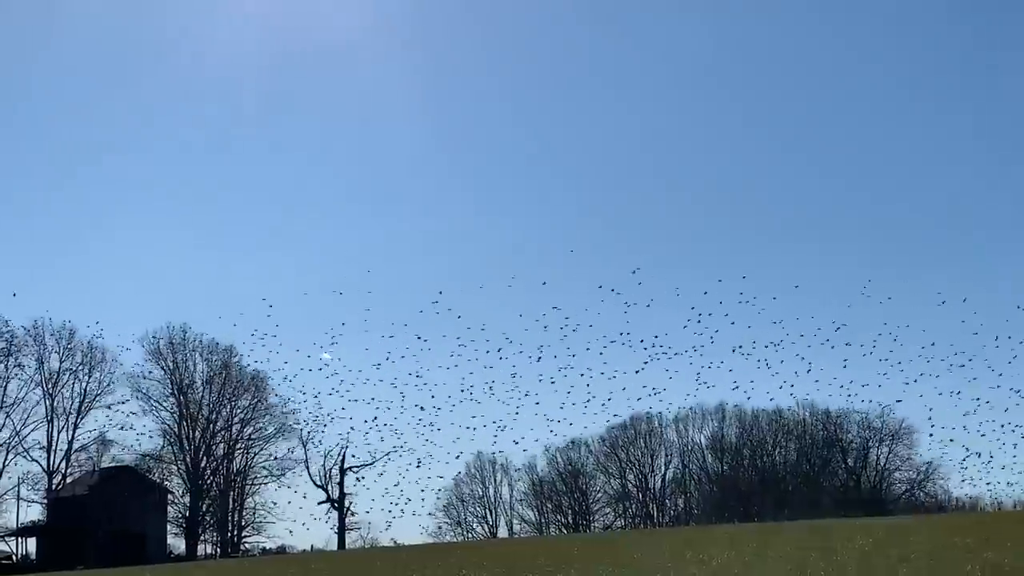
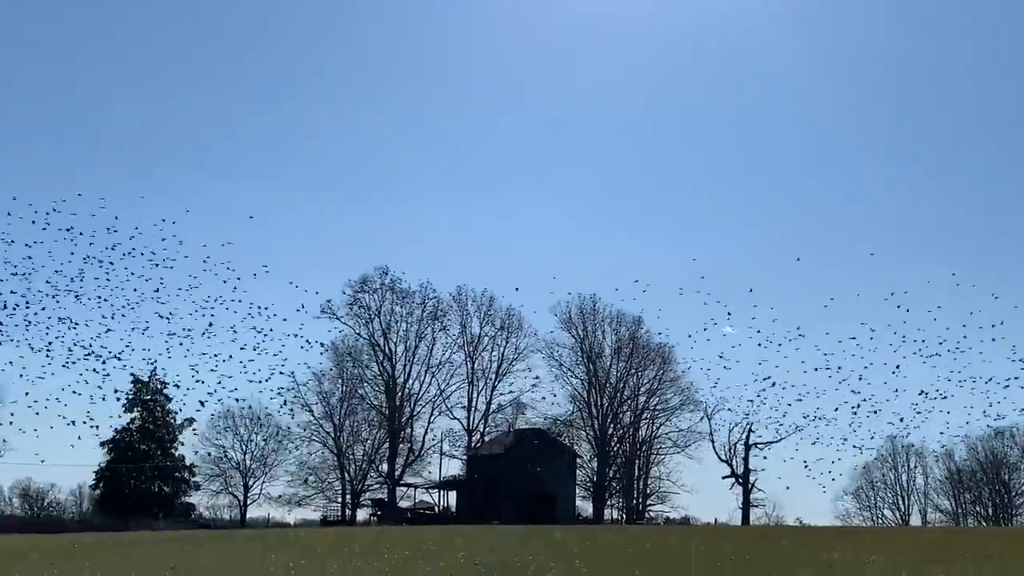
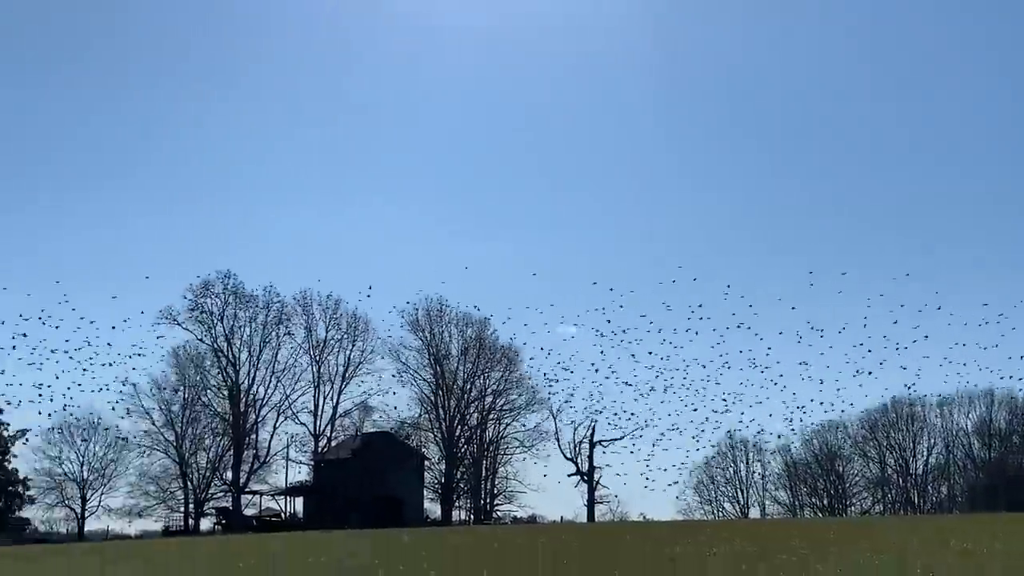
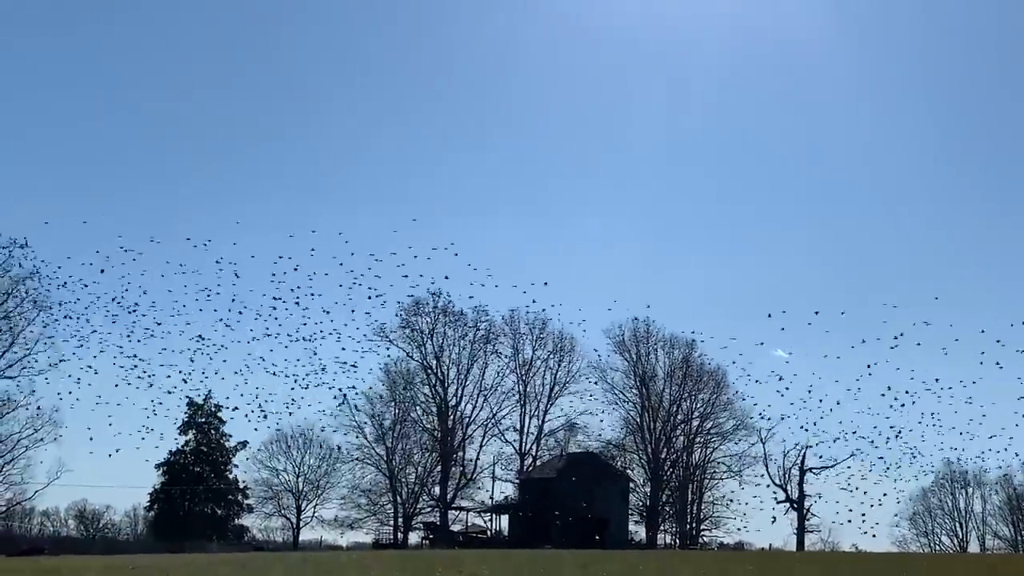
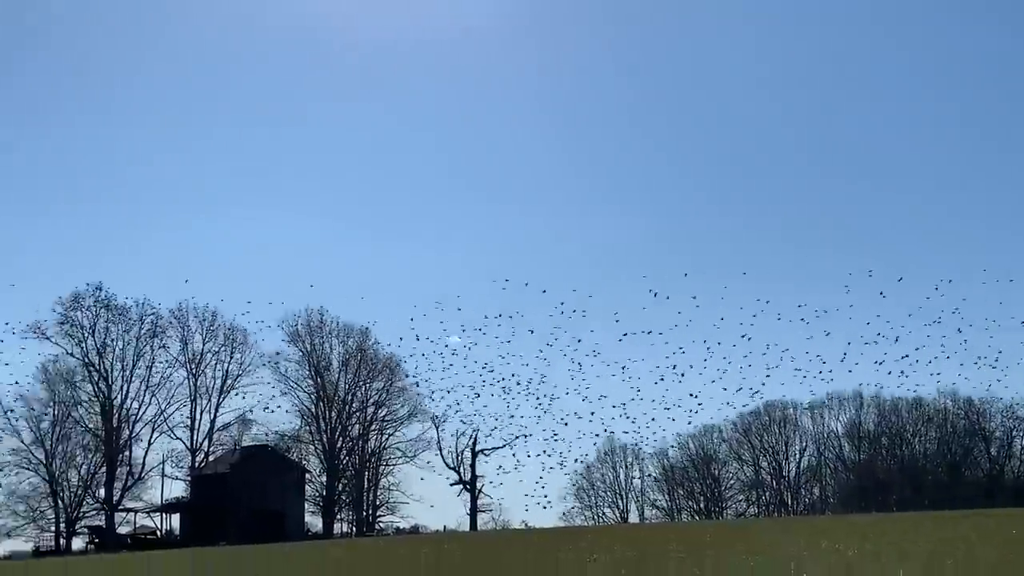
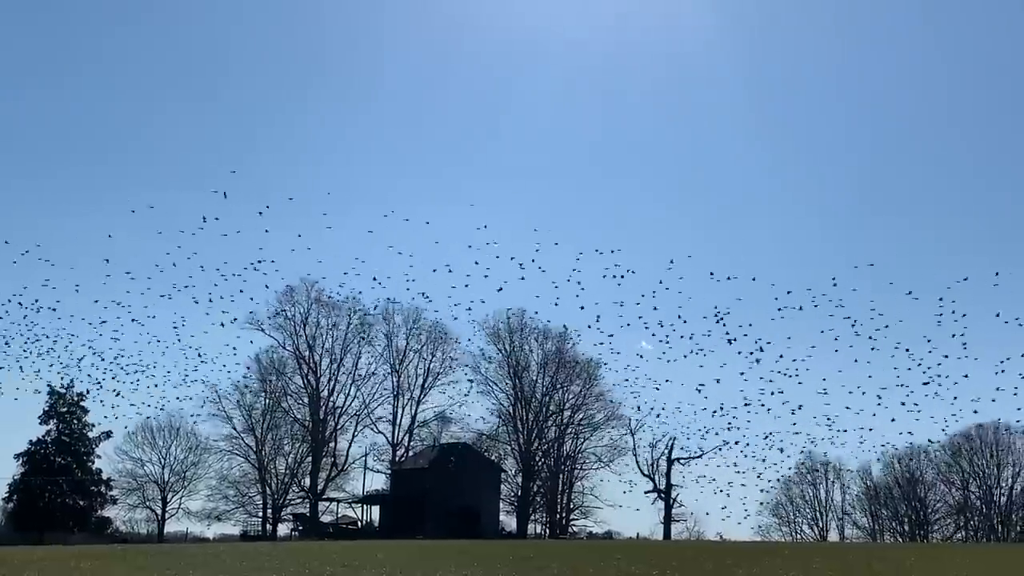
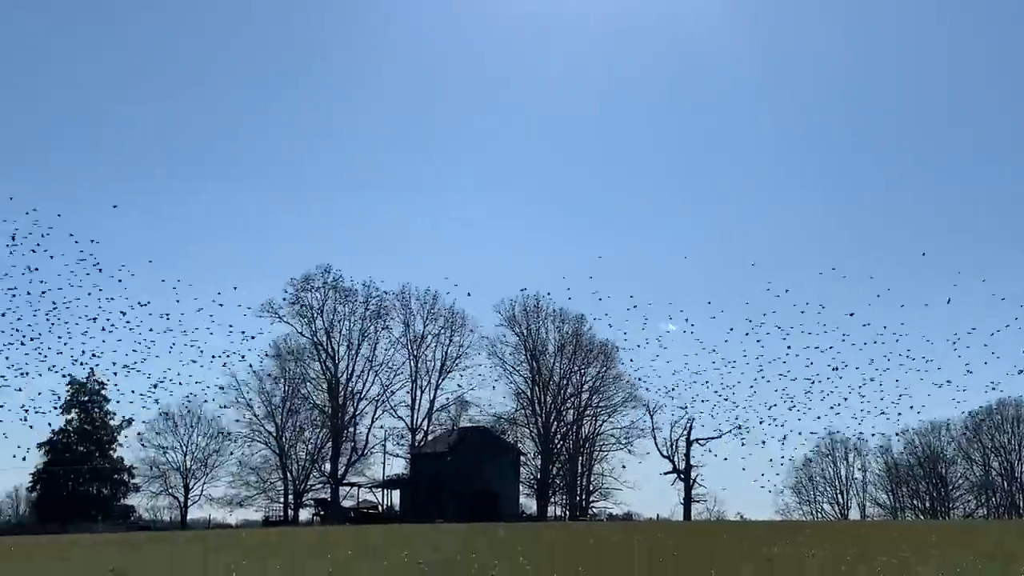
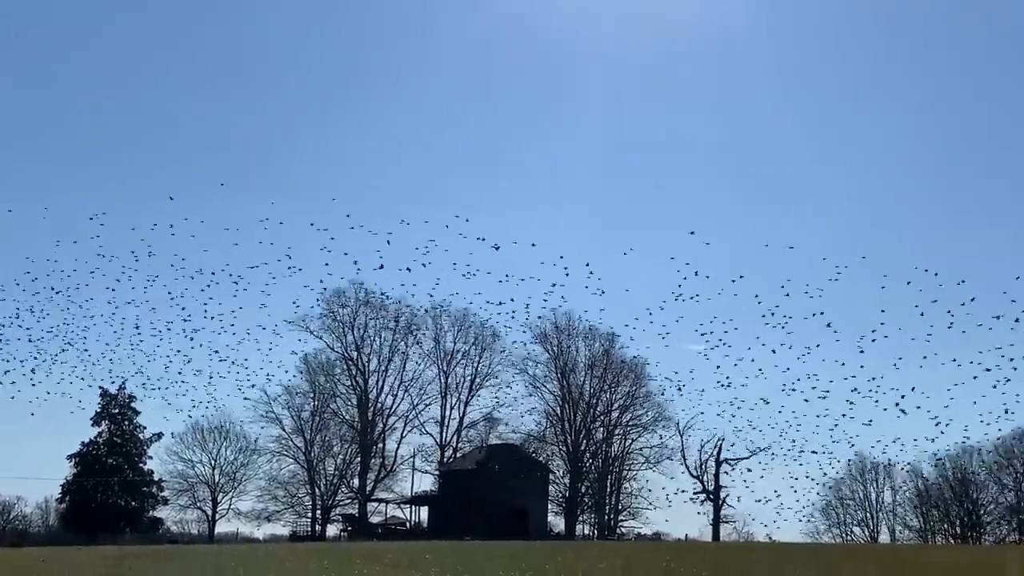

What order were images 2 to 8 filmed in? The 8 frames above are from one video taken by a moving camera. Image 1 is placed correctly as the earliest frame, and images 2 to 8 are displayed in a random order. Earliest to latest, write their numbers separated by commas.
5, 3, 7, 2, 4, 8, 6
